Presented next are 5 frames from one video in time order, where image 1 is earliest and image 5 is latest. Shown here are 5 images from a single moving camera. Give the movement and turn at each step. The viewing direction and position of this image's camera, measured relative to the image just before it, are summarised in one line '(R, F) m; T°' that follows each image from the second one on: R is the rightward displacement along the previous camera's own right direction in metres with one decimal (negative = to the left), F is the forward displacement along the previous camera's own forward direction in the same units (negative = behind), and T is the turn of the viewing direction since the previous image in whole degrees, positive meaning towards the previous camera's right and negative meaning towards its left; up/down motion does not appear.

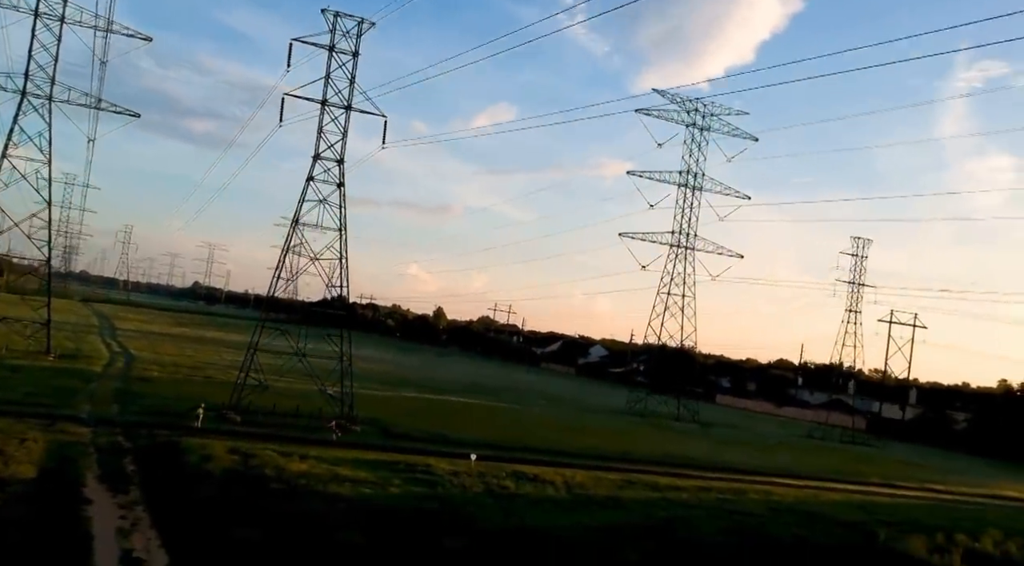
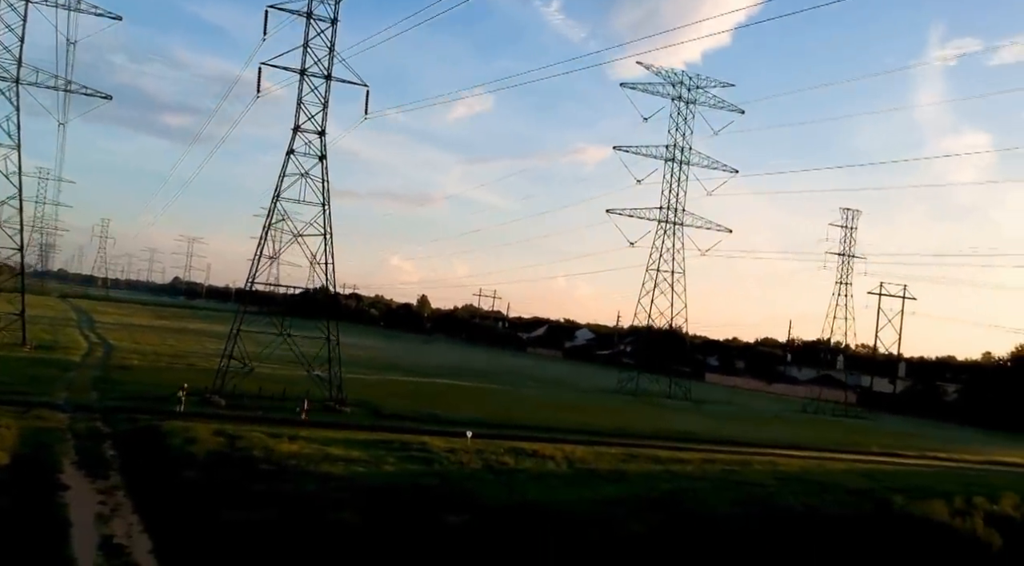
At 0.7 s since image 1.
(-0.4, +1.5) m; +1°
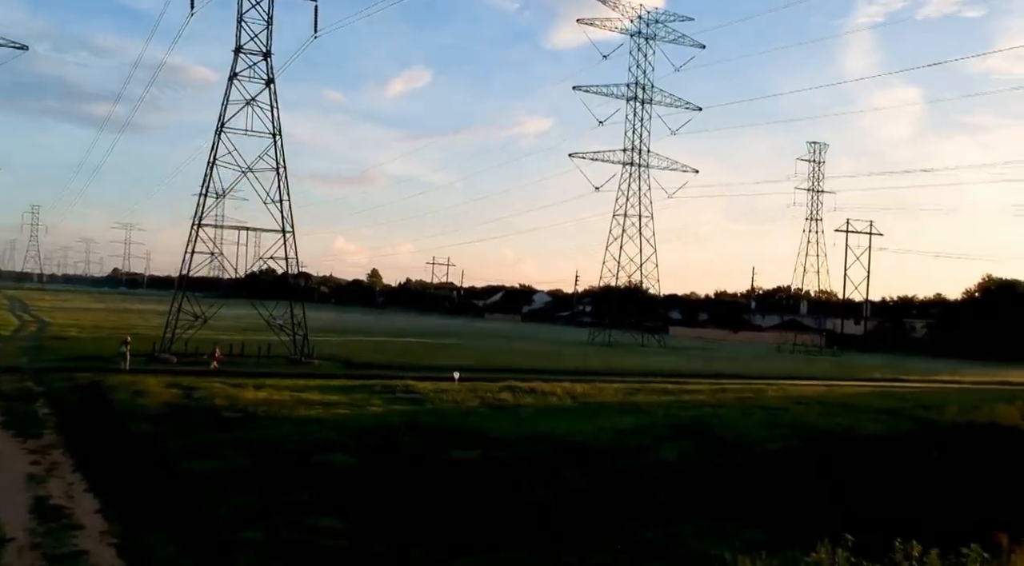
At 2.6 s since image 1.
(-1.4, +4.1) m; +3°
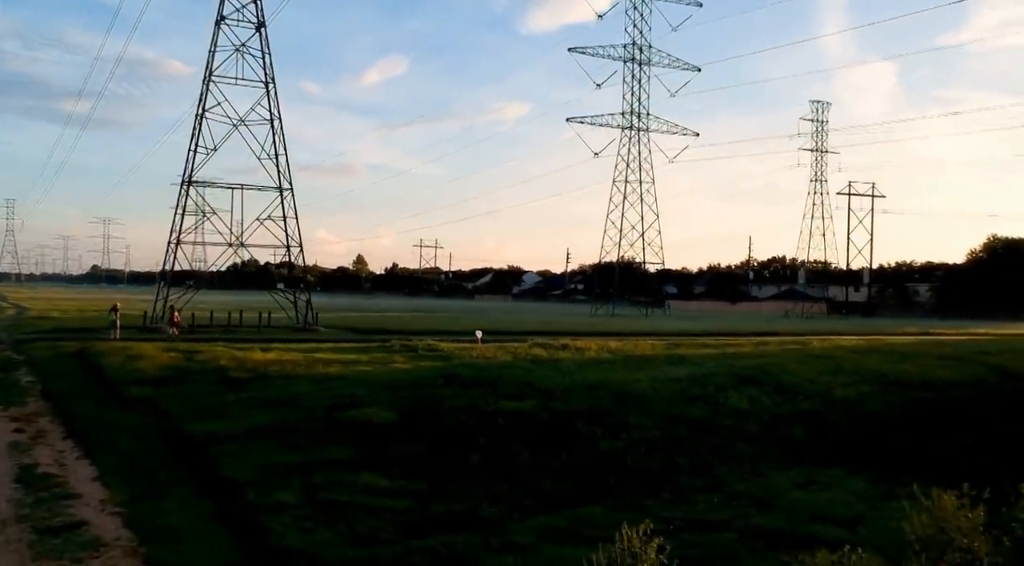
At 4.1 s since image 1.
(-1.4, +2.9) m; +1°
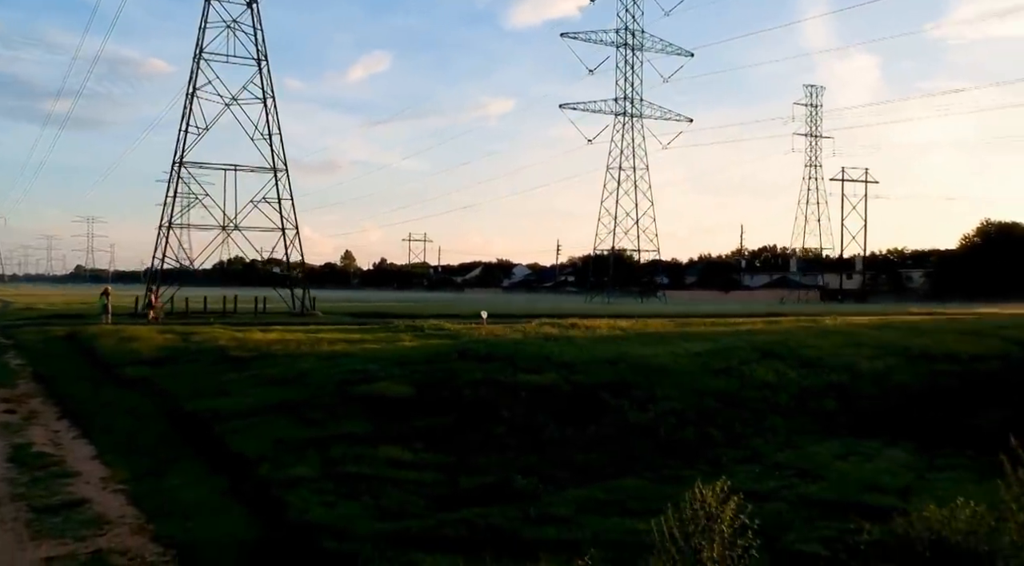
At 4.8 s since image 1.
(-0.6, +1.0) m; +1°
